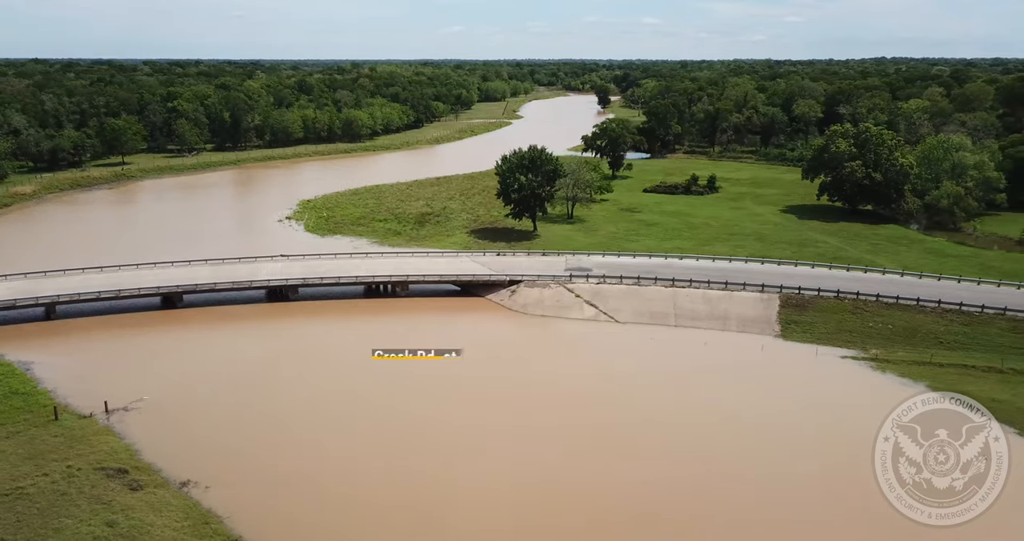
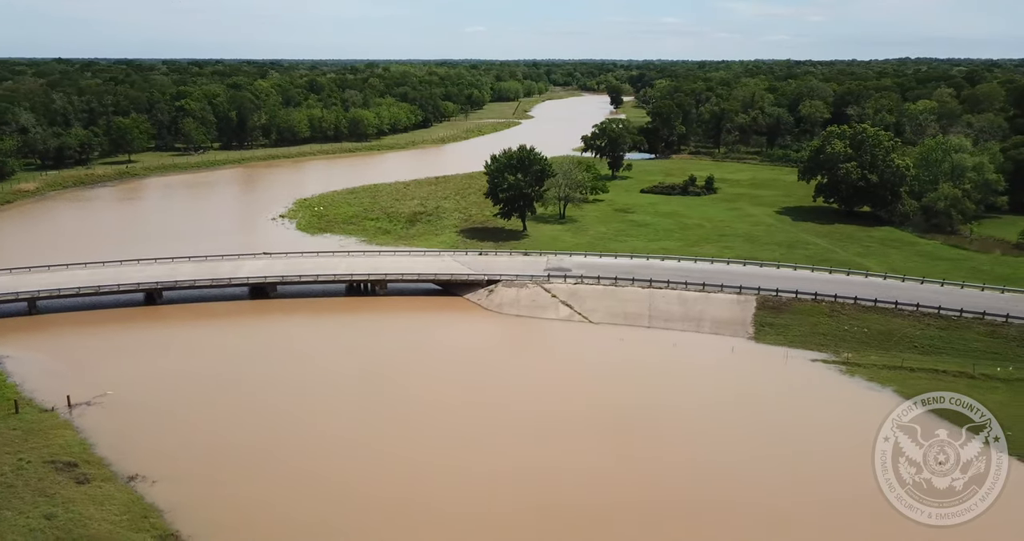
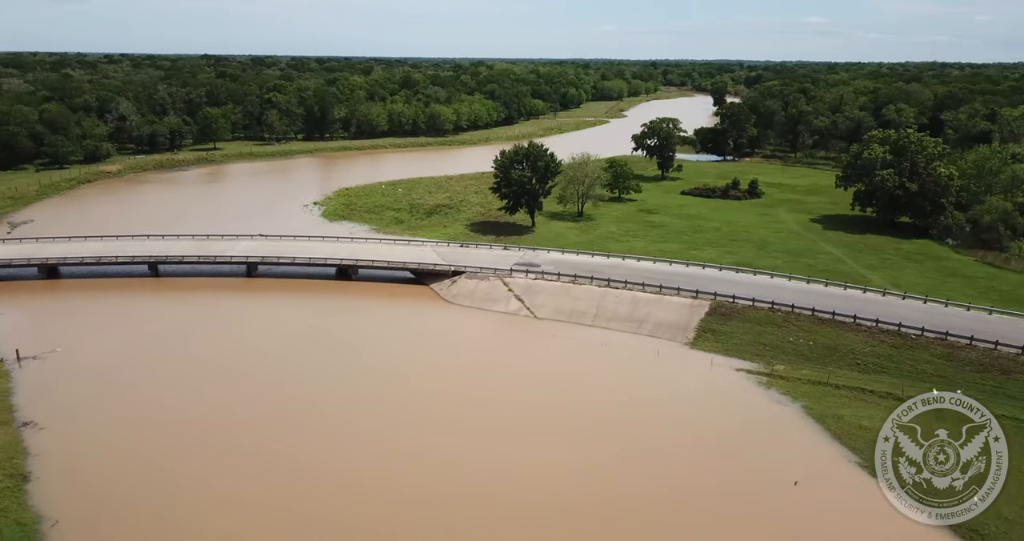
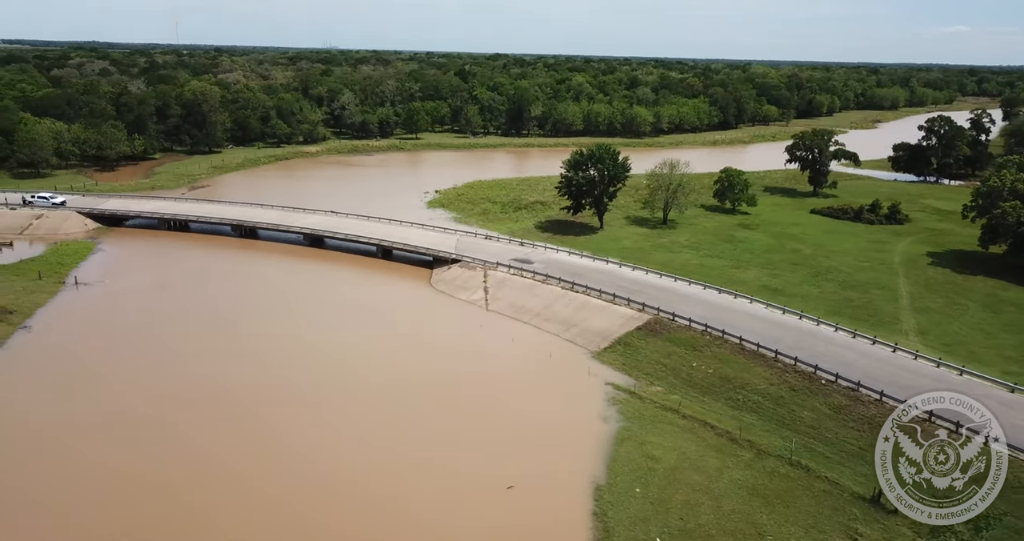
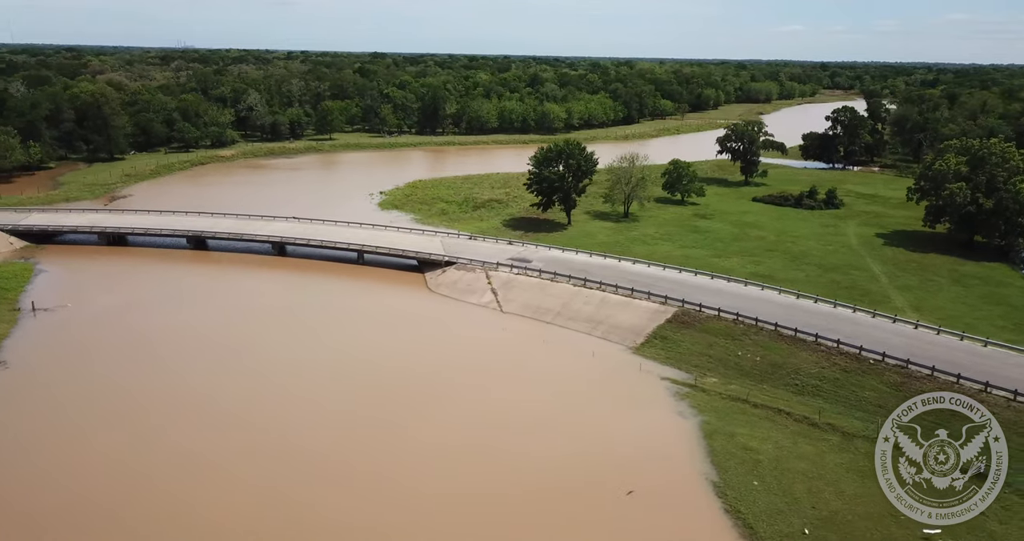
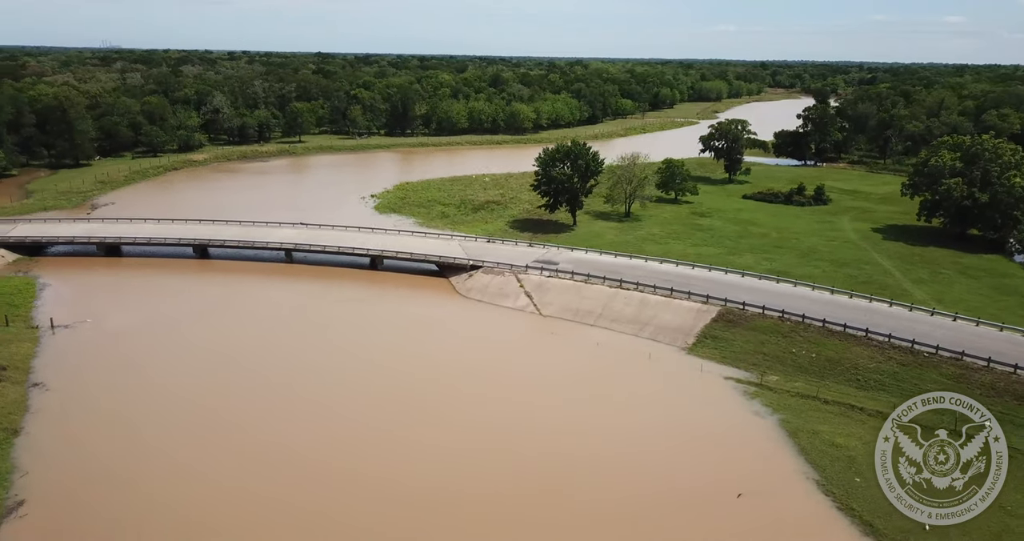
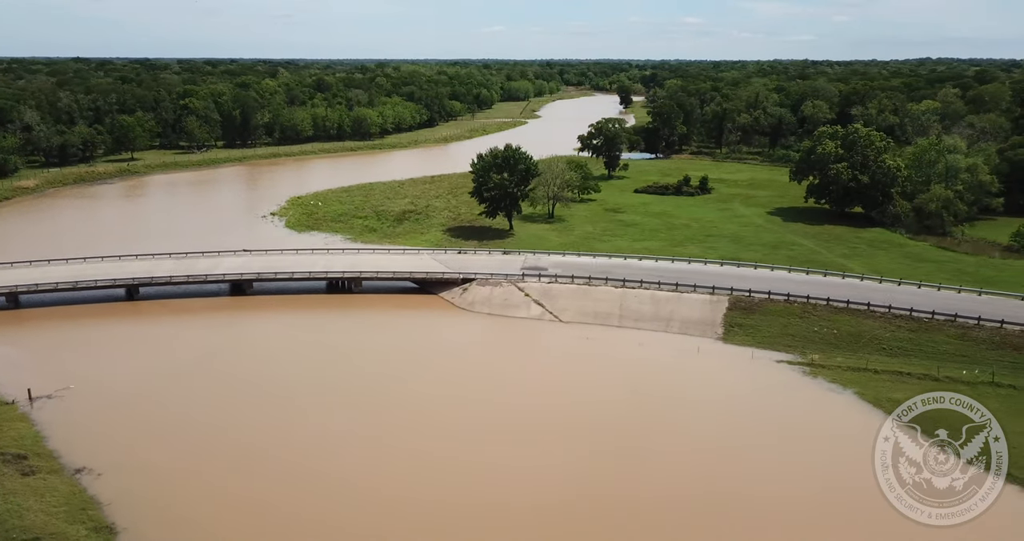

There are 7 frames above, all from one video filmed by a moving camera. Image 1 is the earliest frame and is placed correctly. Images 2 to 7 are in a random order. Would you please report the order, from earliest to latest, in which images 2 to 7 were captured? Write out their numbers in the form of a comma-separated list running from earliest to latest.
2, 7, 3, 6, 5, 4
